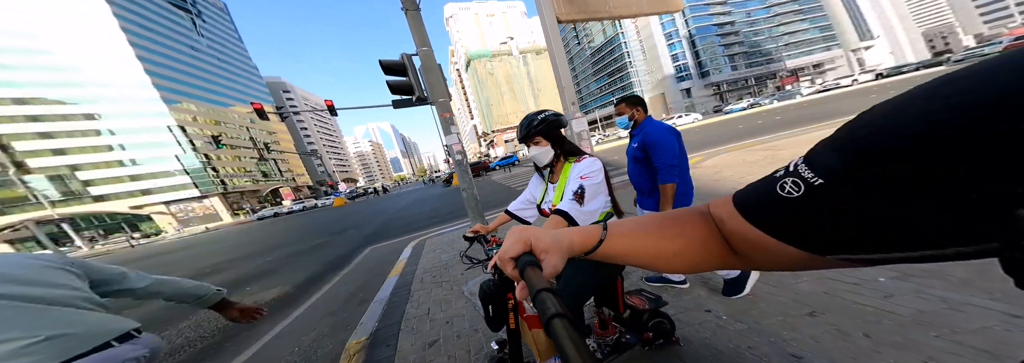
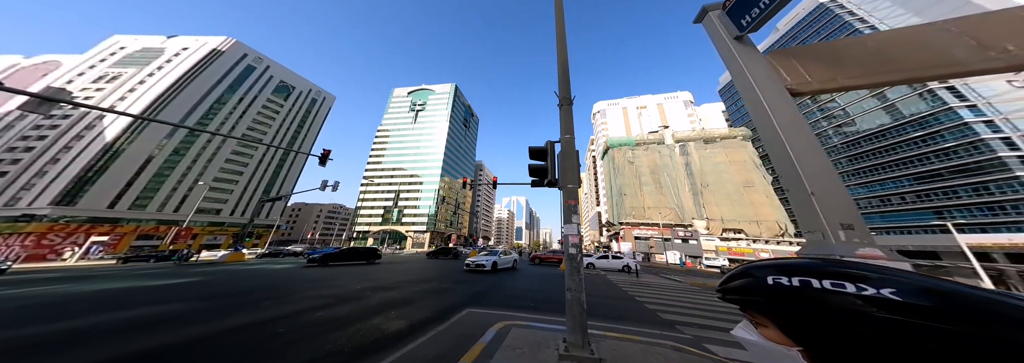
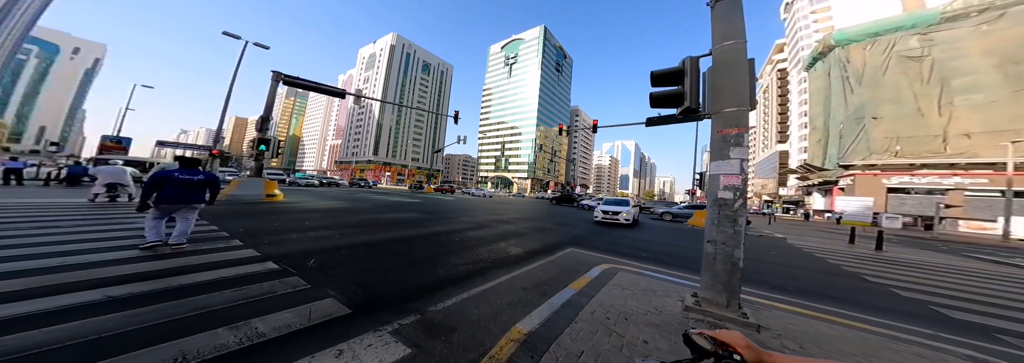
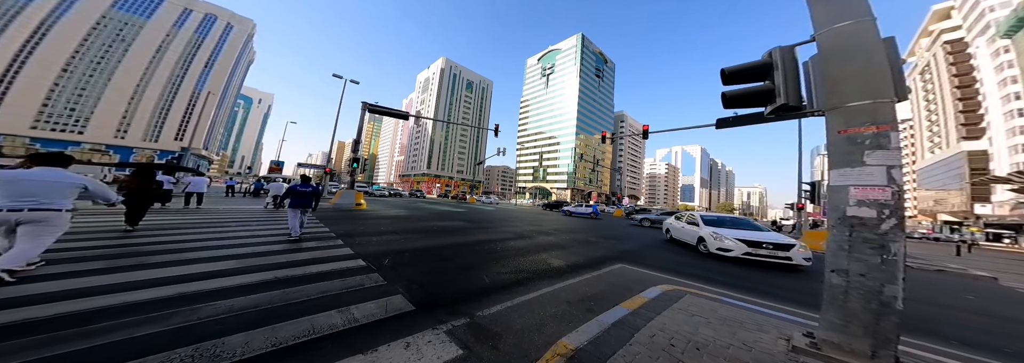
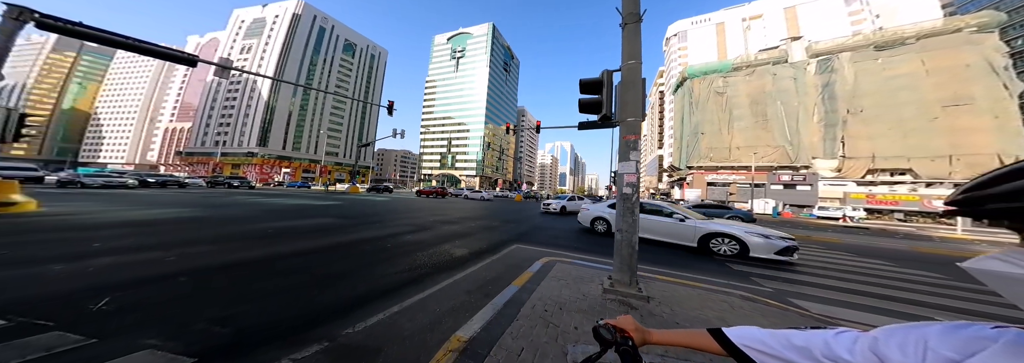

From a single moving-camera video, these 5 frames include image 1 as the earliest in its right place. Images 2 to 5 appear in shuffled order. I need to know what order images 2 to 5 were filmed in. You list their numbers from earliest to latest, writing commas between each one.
2, 5, 3, 4
